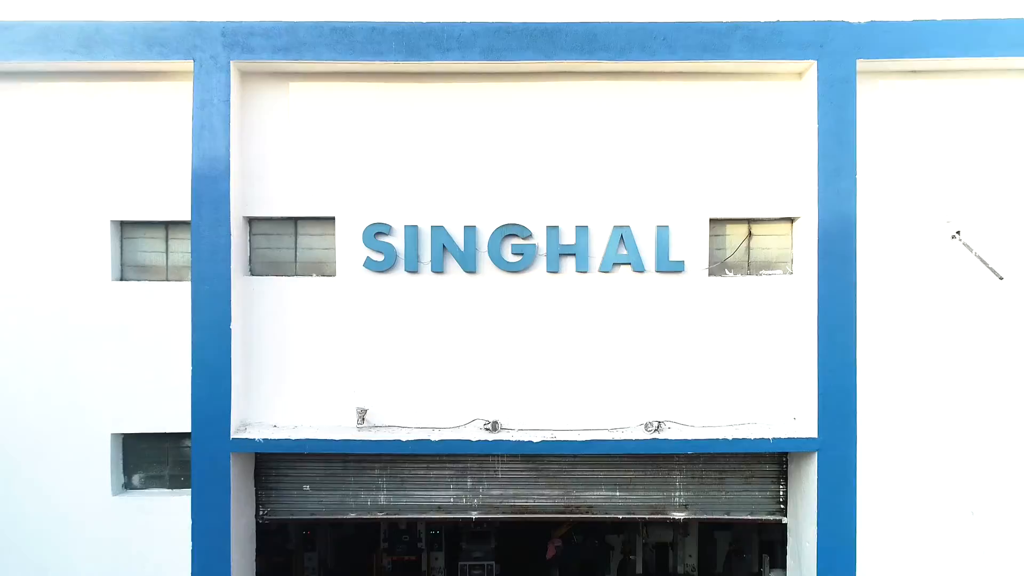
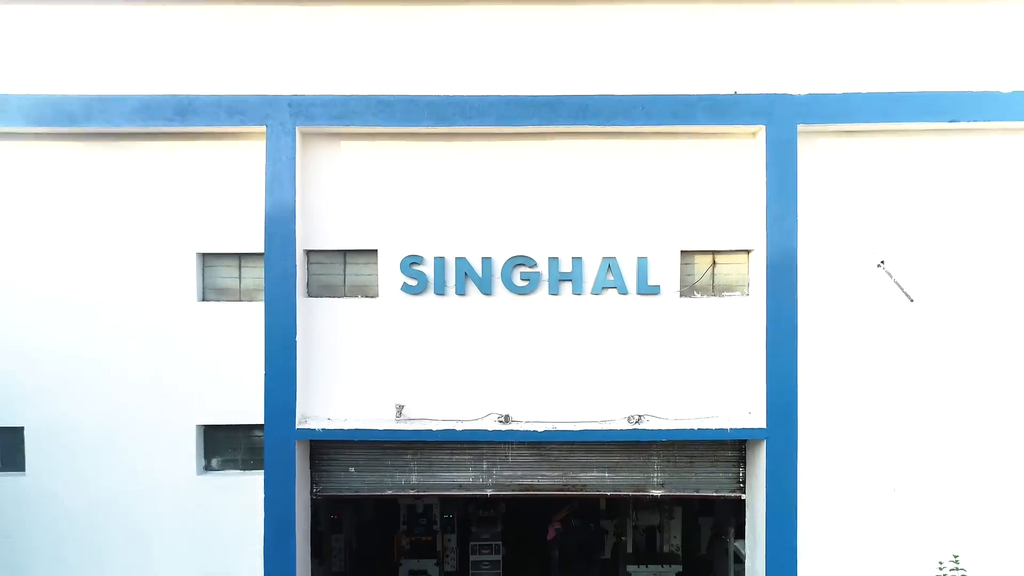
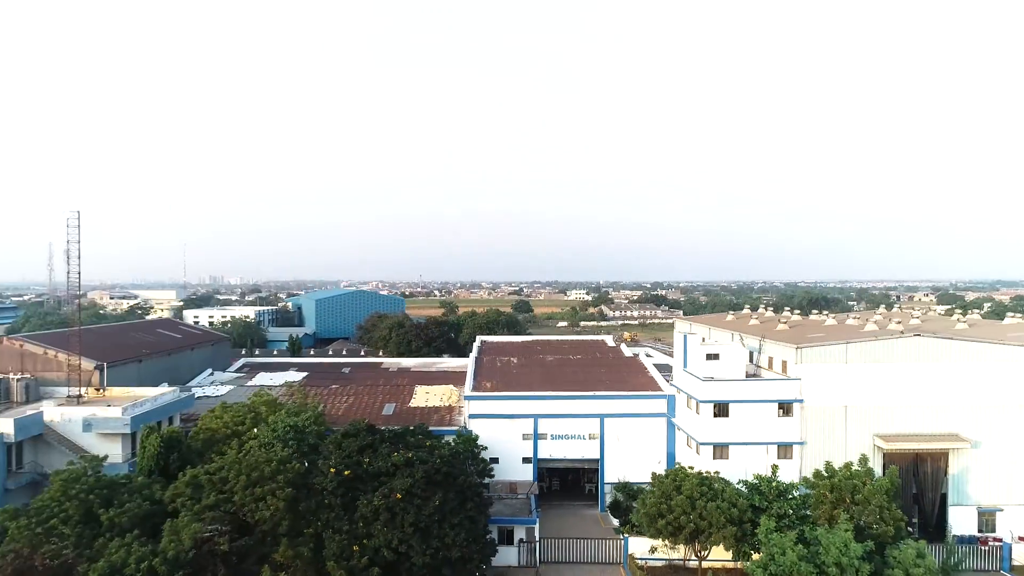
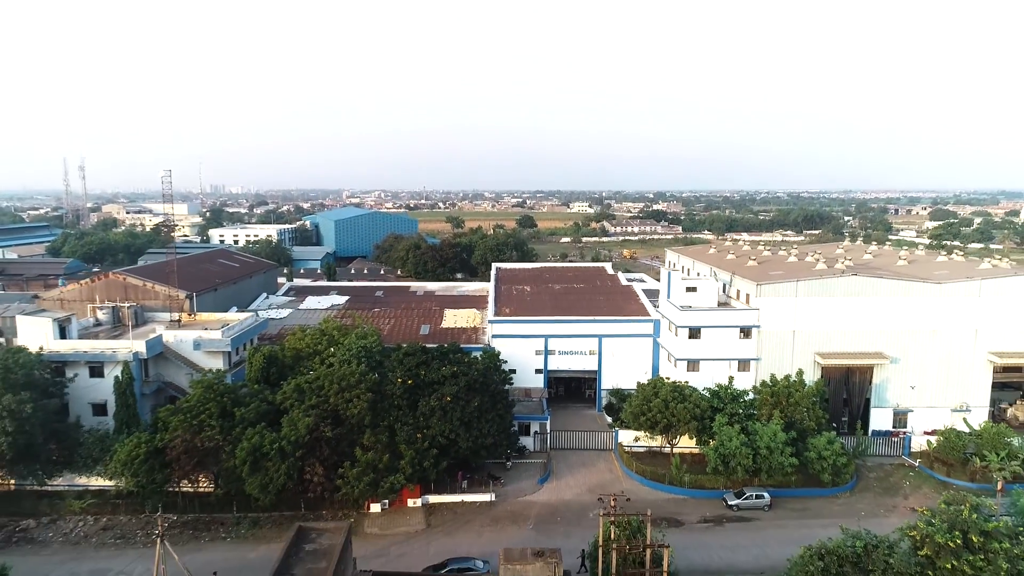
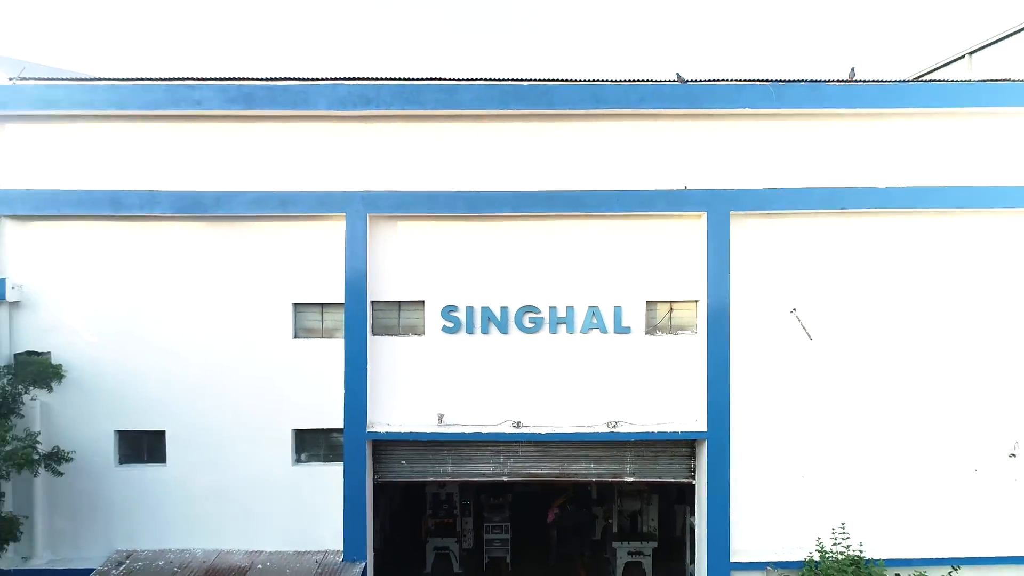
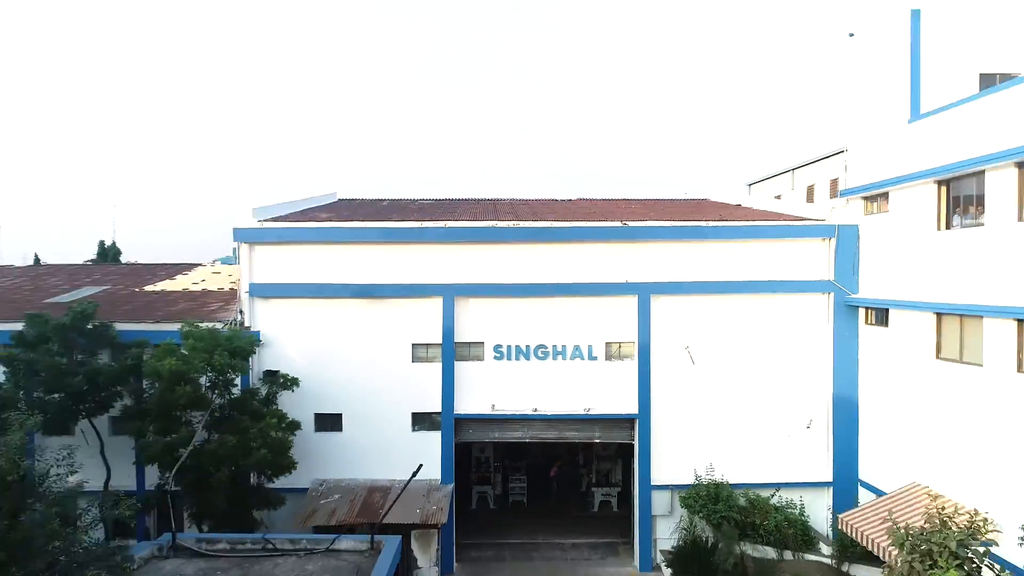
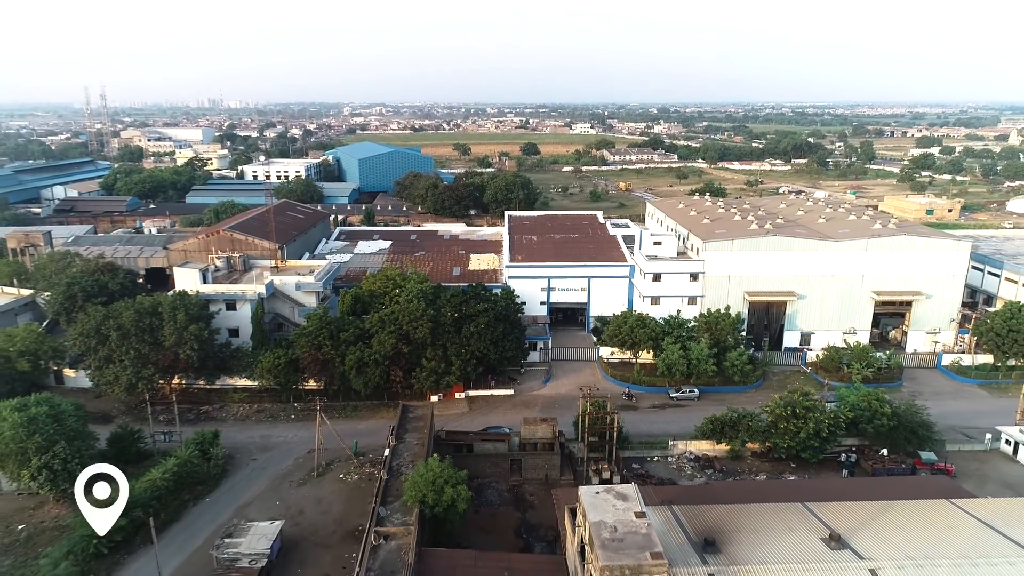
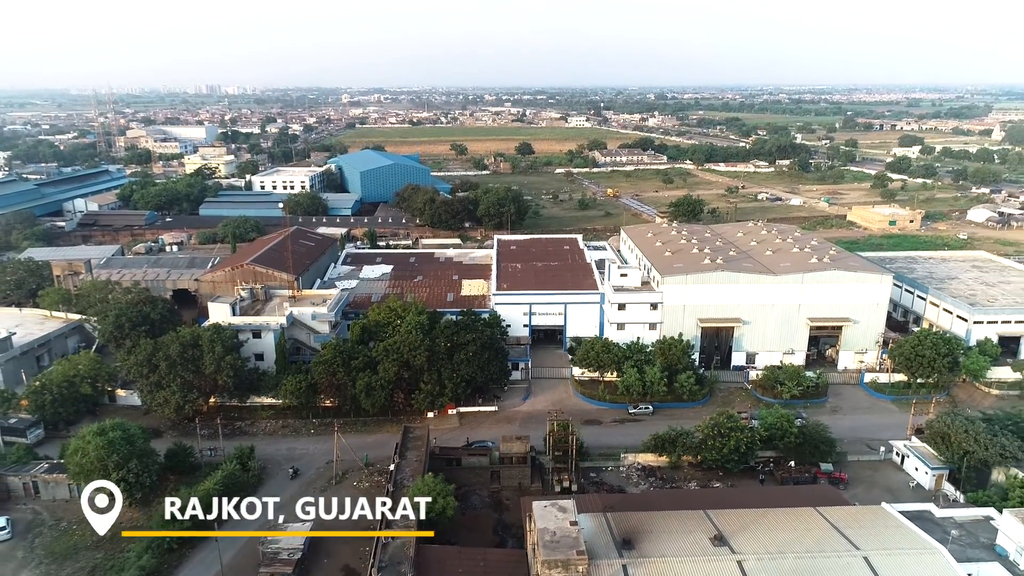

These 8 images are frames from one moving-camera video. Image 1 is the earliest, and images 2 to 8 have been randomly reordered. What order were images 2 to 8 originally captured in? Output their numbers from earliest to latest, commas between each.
2, 5, 6, 3, 4, 7, 8
